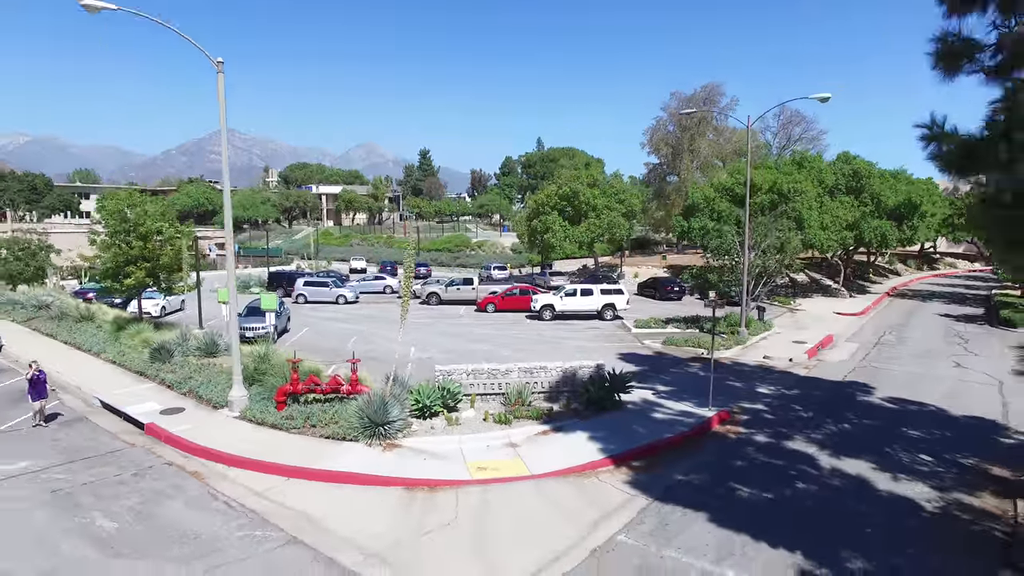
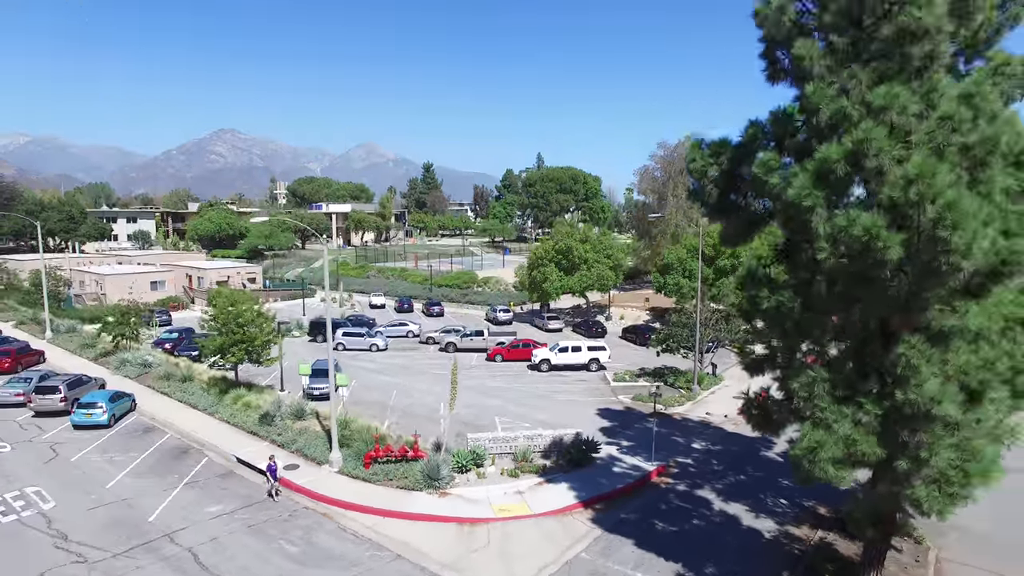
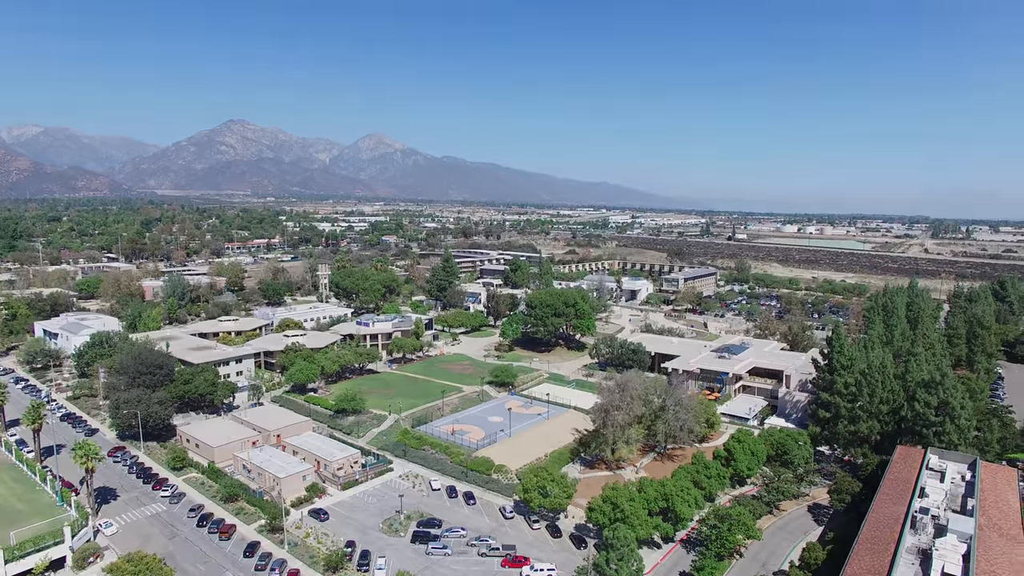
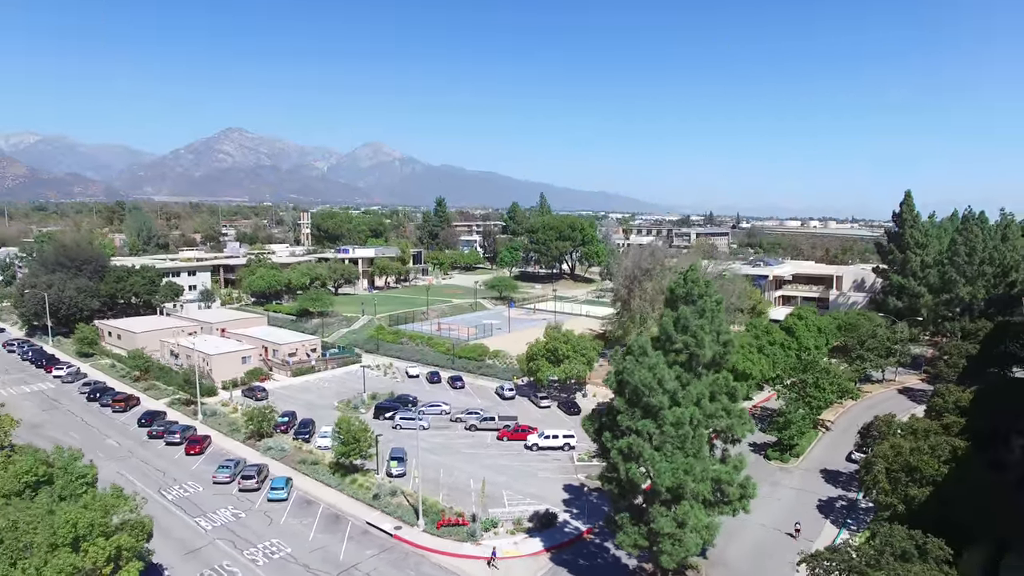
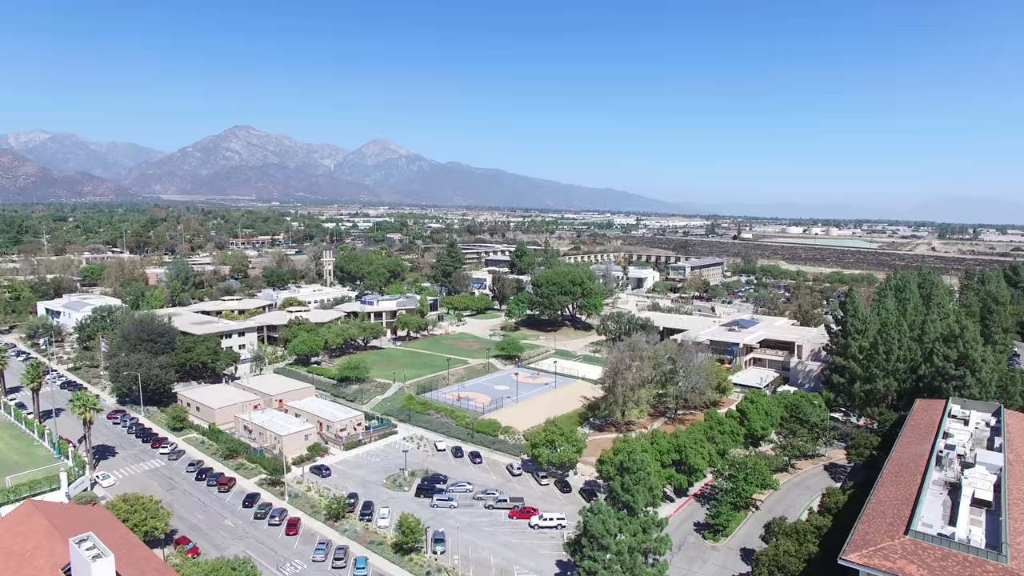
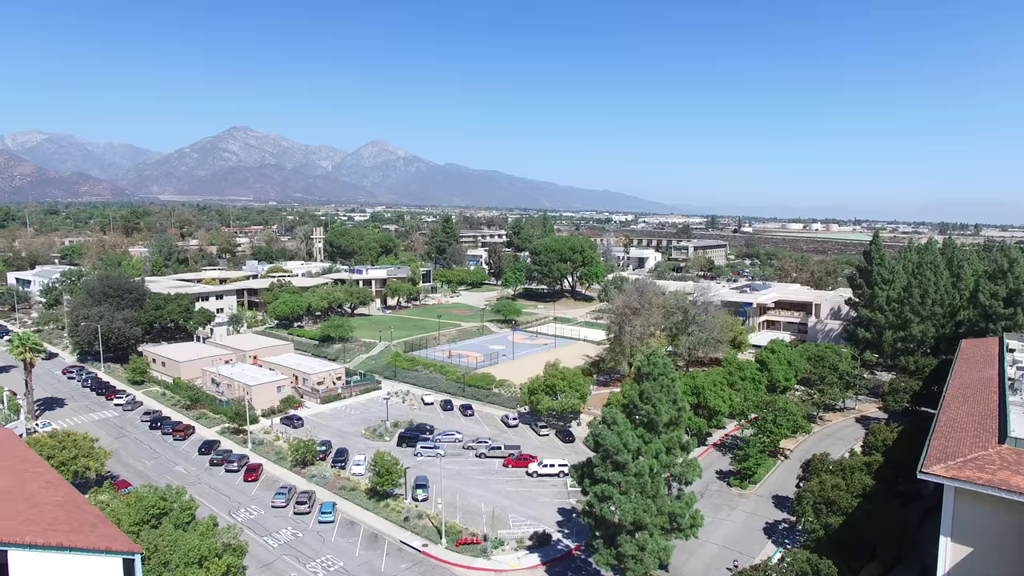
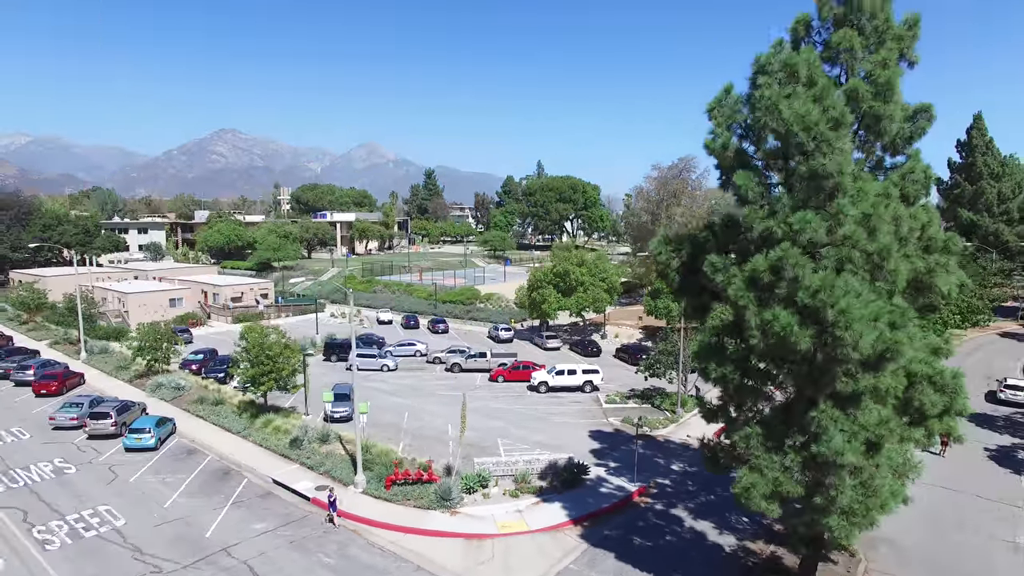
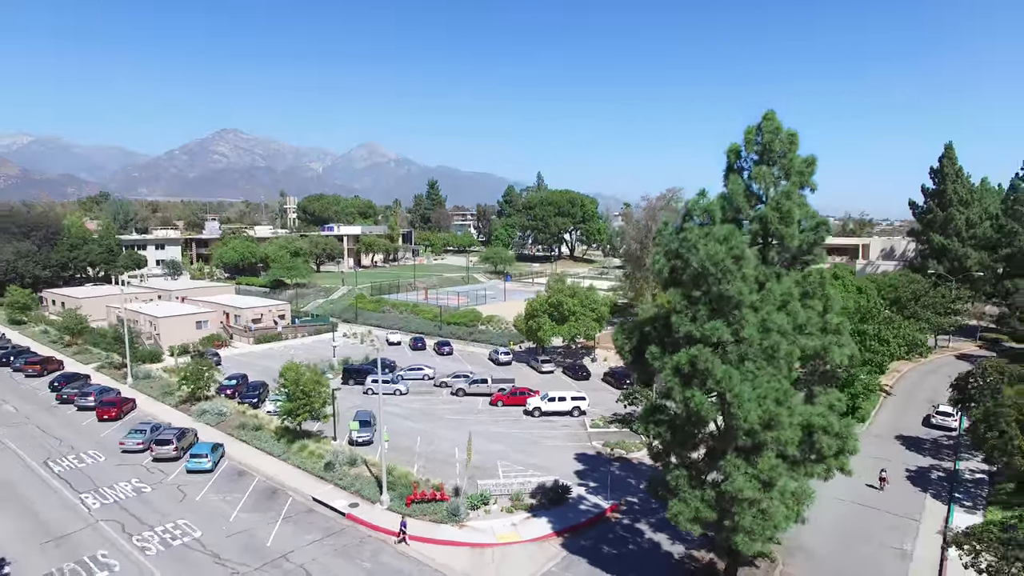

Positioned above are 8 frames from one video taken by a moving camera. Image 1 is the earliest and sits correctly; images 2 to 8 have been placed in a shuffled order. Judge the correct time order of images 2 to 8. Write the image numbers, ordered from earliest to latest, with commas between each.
2, 7, 8, 4, 6, 5, 3
